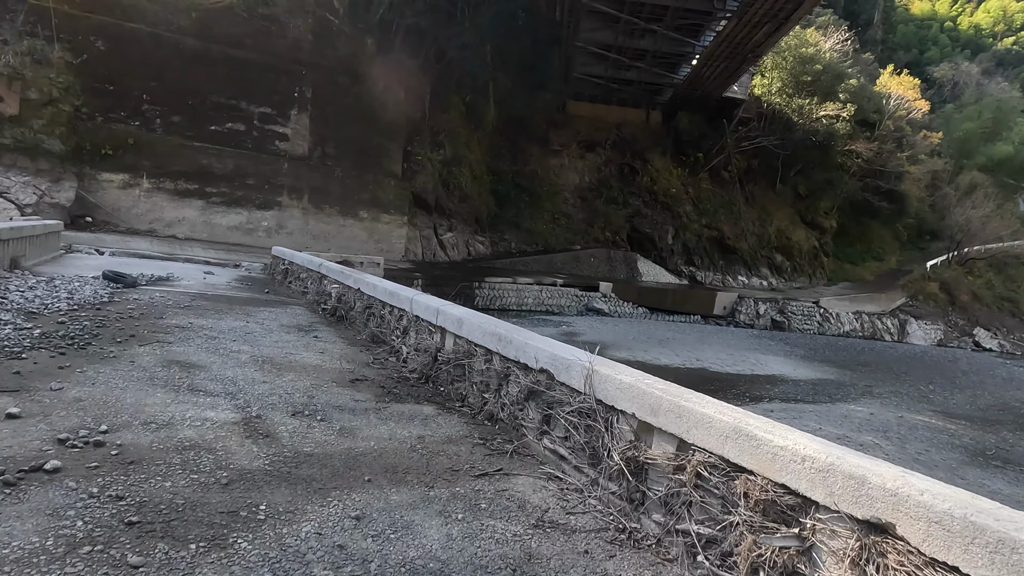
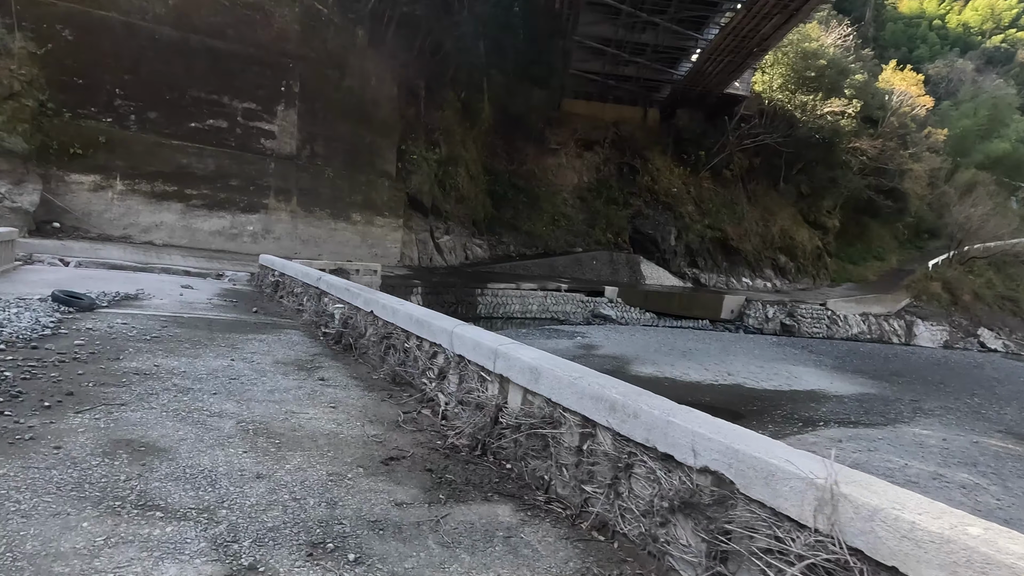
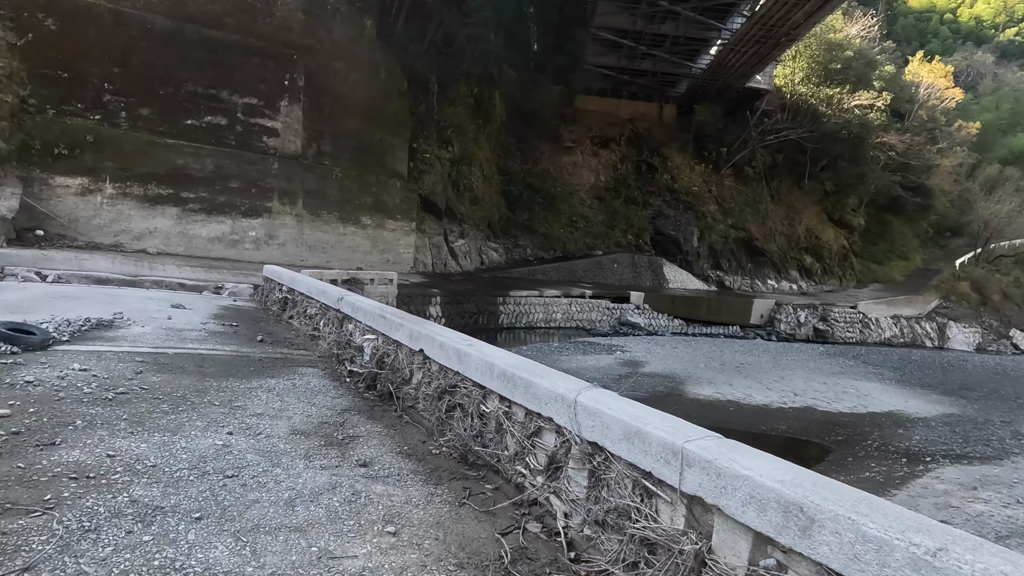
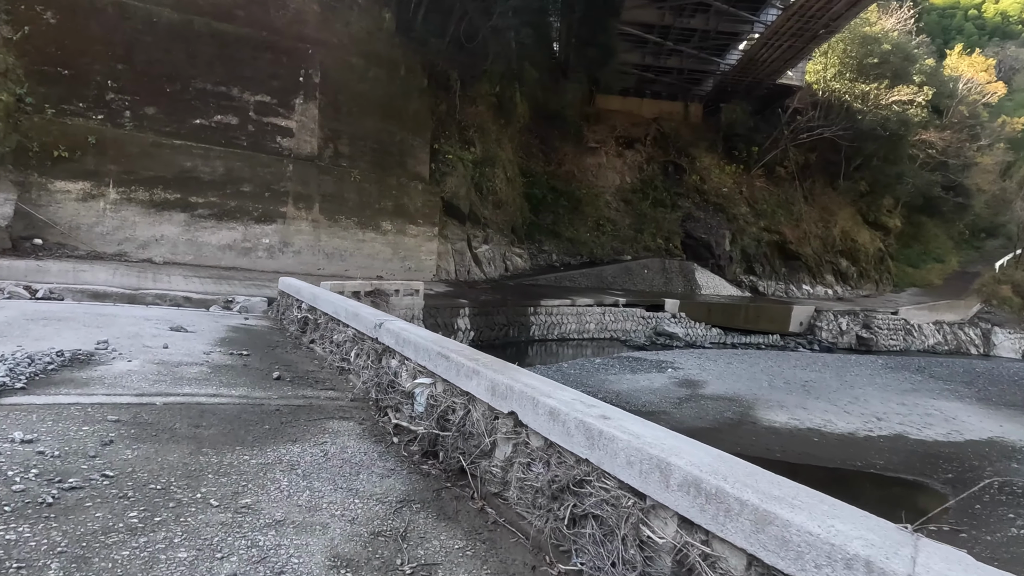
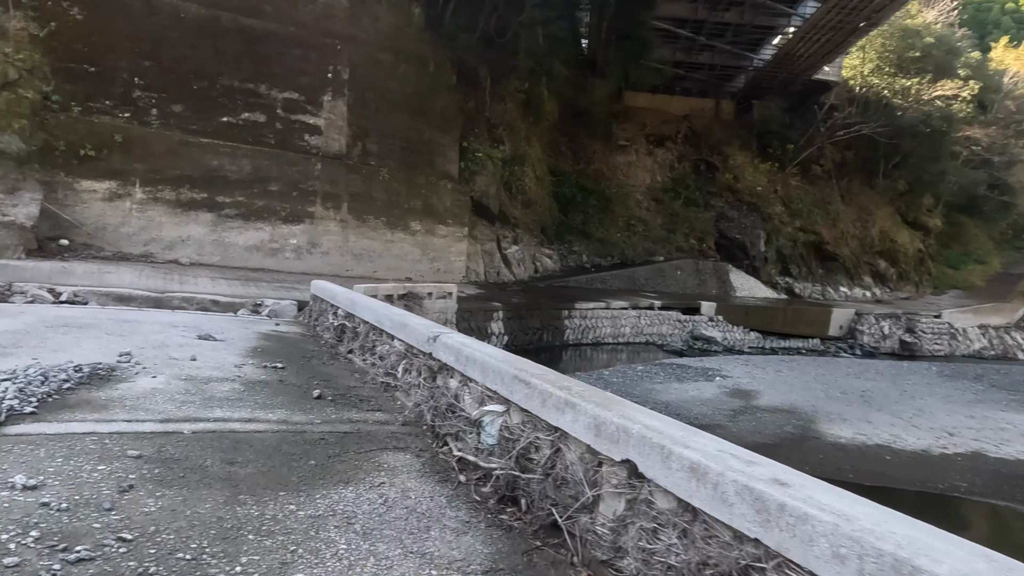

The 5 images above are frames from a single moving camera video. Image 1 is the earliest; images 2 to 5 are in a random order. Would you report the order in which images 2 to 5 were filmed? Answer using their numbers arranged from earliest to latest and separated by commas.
2, 3, 4, 5
